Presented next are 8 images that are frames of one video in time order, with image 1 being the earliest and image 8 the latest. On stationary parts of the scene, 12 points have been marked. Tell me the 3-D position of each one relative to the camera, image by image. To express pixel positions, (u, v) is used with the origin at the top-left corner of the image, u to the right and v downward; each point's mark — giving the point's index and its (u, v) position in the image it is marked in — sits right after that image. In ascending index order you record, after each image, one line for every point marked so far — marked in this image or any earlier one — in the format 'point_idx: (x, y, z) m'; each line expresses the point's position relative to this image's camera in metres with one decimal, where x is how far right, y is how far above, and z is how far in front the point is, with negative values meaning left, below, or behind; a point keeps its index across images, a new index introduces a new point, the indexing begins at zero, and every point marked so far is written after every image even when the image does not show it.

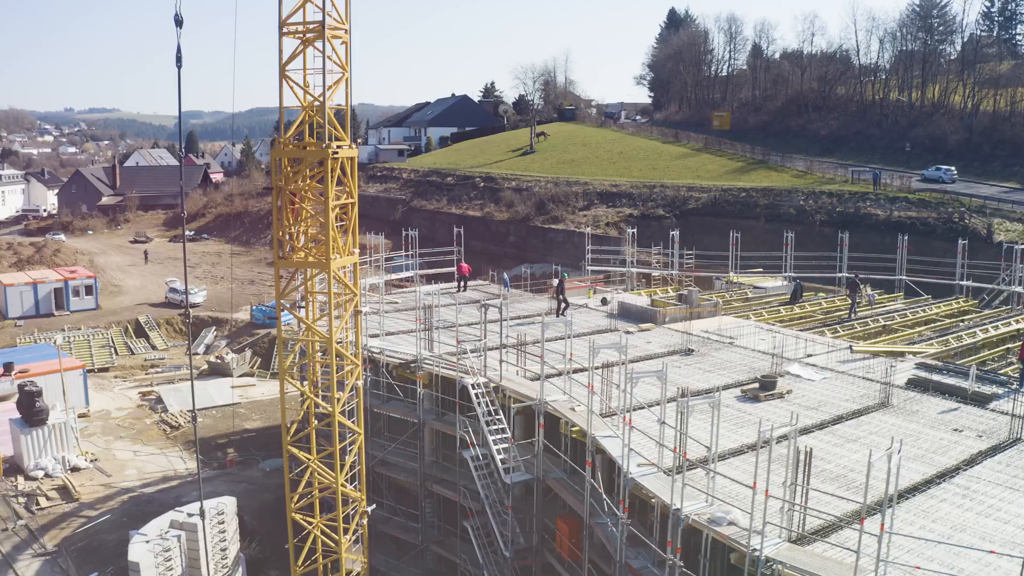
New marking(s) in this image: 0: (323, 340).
0: (-2.3, -0.6, +9.7) m
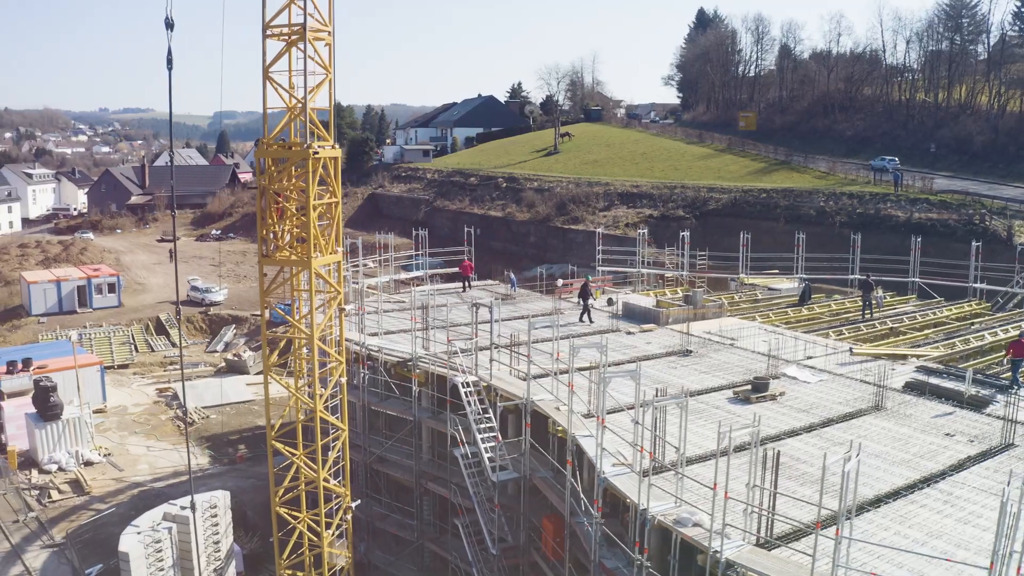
0: (-2.5, -0.6, +9.8) m
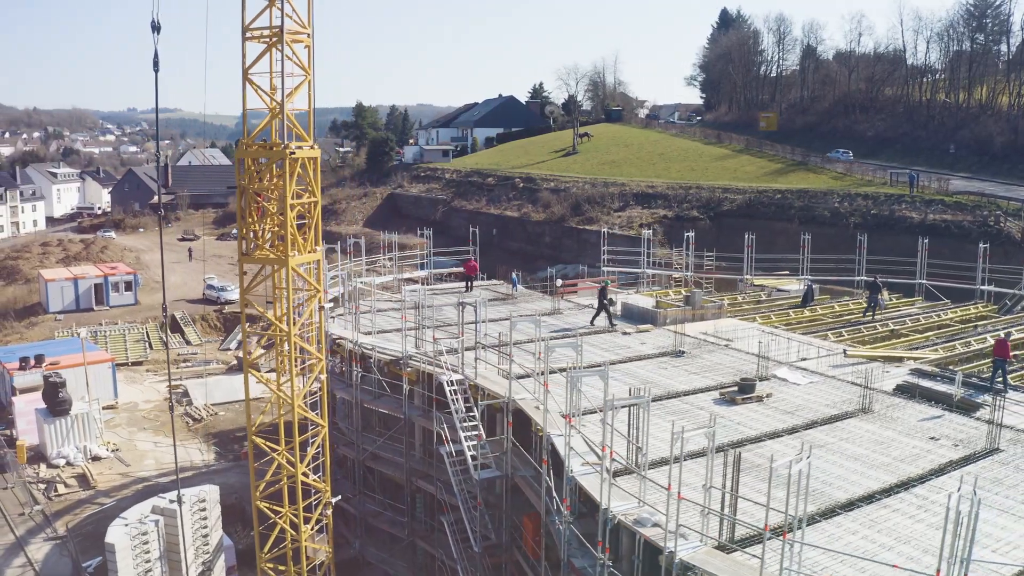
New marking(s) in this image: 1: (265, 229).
0: (-2.8, -0.5, +9.9) m
1: (-3.2, +0.8, +10.3) m
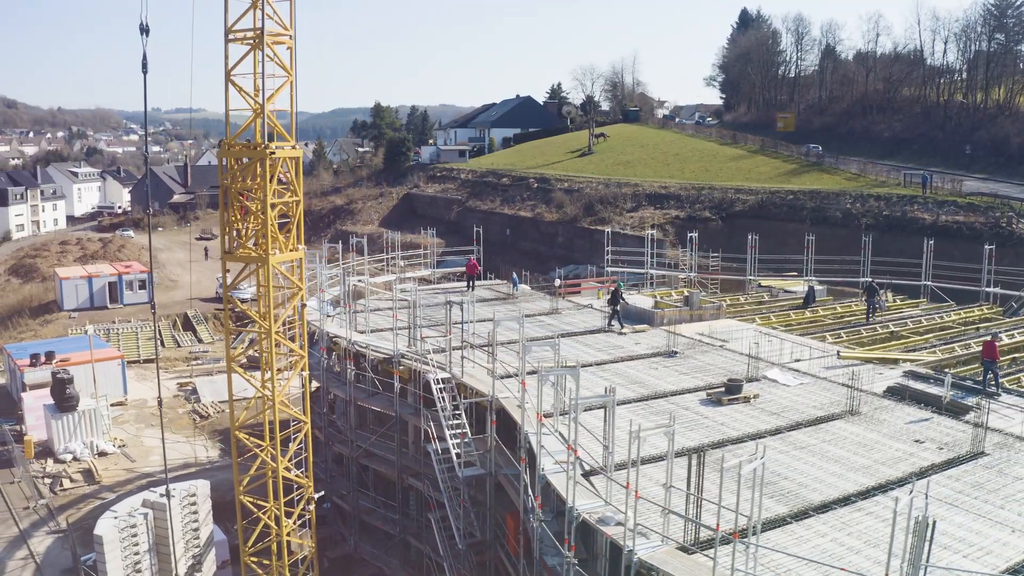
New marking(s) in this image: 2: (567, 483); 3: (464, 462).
0: (-3.1, -0.5, +10.0) m
1: (-3.4, +0.8, +10.4) m
2: (+0.5, -1.8, +7.6) m
3: (-0.6, -2.4, +11.0) m
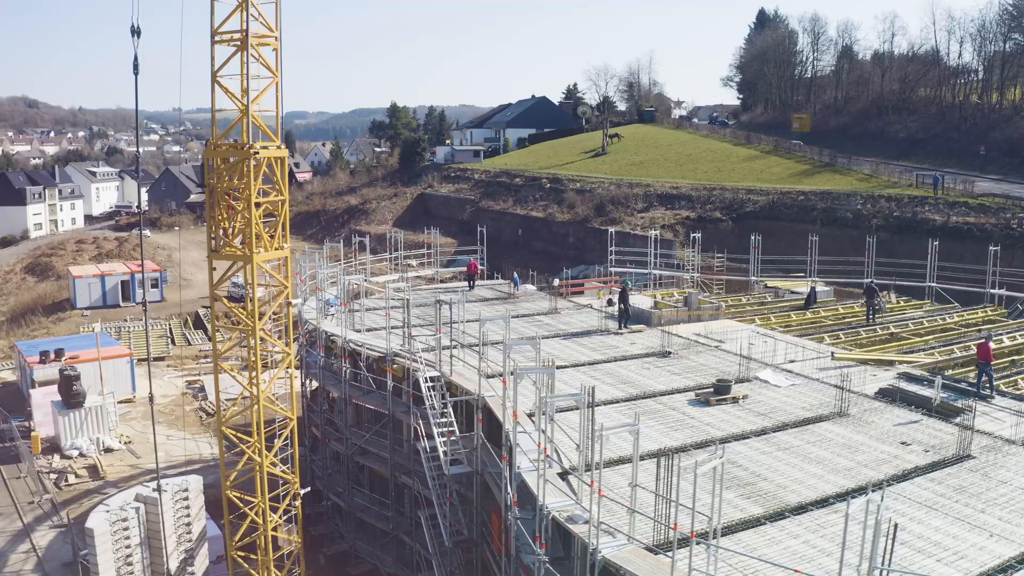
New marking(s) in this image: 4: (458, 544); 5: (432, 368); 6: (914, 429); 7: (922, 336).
0: (-3.3, -0.5, +10.2) m
1: (-3.6, +0.8, +10.5) m
2: (+0.3, -1.8, +7.6) m
3: (-0.8, -2.4, +11.1) m
4: (-0.8, -3.7, +11.6) m
5: (-1.2, -1.3, +12.6) m
6: (+5.6, -2.0, +11.3) m
7: (+9.2, -1.1, +18.2) m
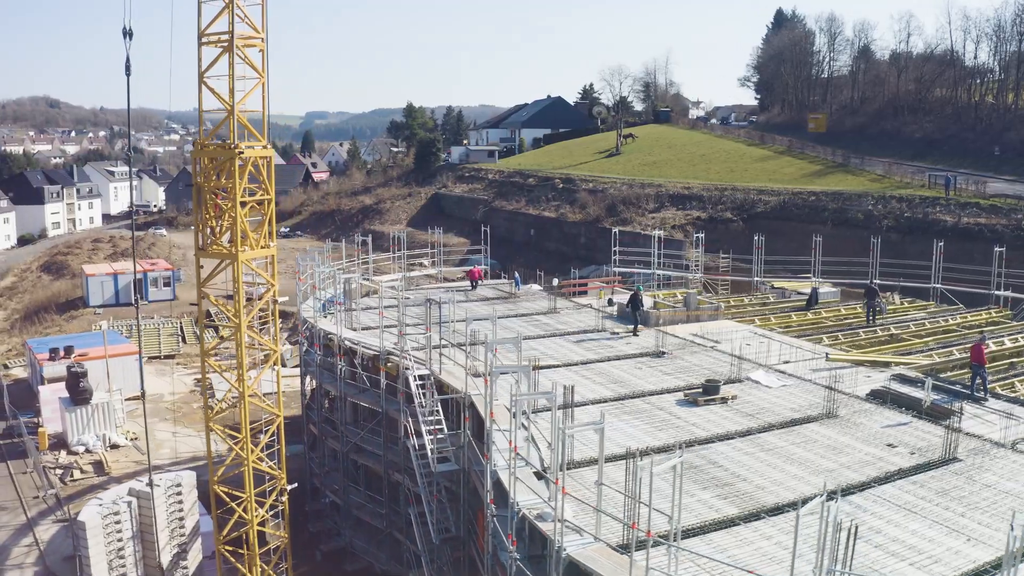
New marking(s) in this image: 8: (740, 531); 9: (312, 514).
0: (-3.5, -0.5, +10.3) m
1: (-3.8, +0.8, +10.7) m
2: (0.0, -1.8, +7.7) m
3: (-1.0, -2.4, +11.2) m
4: (-1.0, -3.7, +11.7) m
5: (-1.4, -1.2, +12.7) m
6: (+5.4, -2.0, +11.3) m
7: (+9.2, -1.1, +18.1) m
8: (+2.2, -2.3, +7.8) m
9: (-4.1, -4.7, +16.7) m
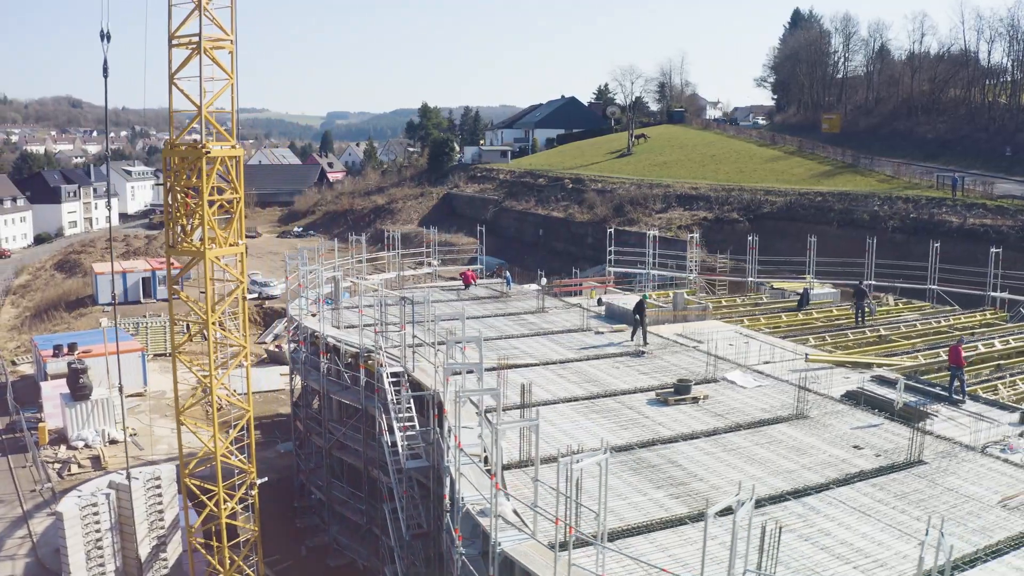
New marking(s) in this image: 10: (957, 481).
0: (-3.9, -0.4, +10.5) m
1: (-4.2, +0.9, +10.9) m
2: (-0.5, -1.8, +7.8) m
3: (-1.5, -2.3, +11.3) m
4: (-1.4, -3.6, +11.8) m
5: (-1.8, -1.2, +12.9) m
6: (+5.0, -2.0, +11.3) m
7: (+8.9, -1.1, +18.1) m
8: (+1.7, -2.3, +7.9) m
9: (-4.4, -4.6, +16.9) m
10: (+5.4, -2.3, +9.9) m
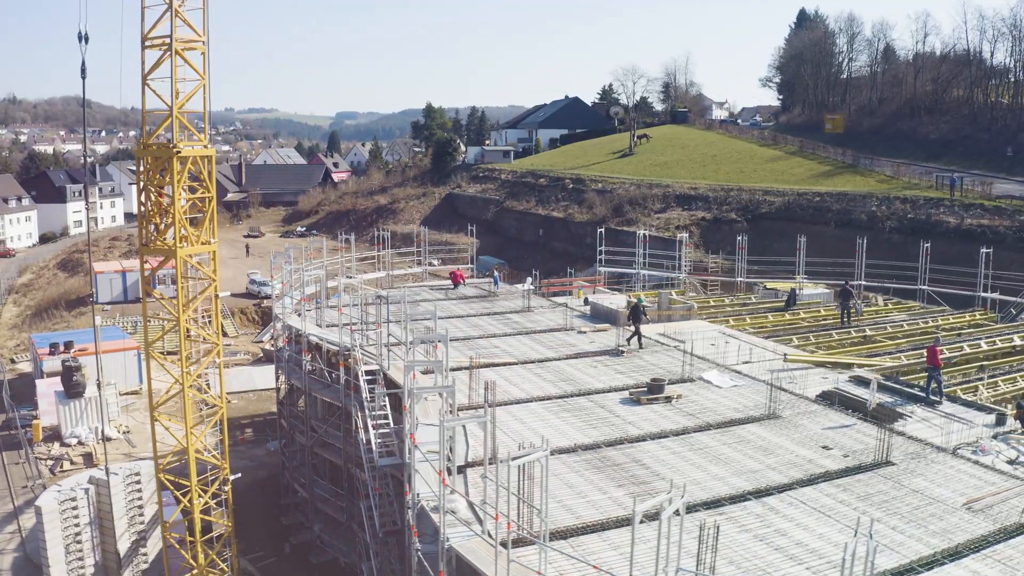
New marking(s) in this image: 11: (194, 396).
0: (-4.3, -0.4, +10.6) m
1: (-4.6, +0.9, +11.0) m
2: (-0.9, -1.8, +7.9) m
3: (-1.8, -2.3, +11.4) m
4: (-1.8, -3.6, +11.9) m
5: (-2.2, -1.2, +13.0) m
6: (+4.6, -2.0, +11.3) m
7: (+8.5, -1.1, +18.1) m
8: (+1.3, -2.3, +8.0) m
9: (-4.8, -4.6, +17.0) m
10: (+5.0, -2.3, +9.9) m
11: (-4.2, -1.5, +10.9) m
